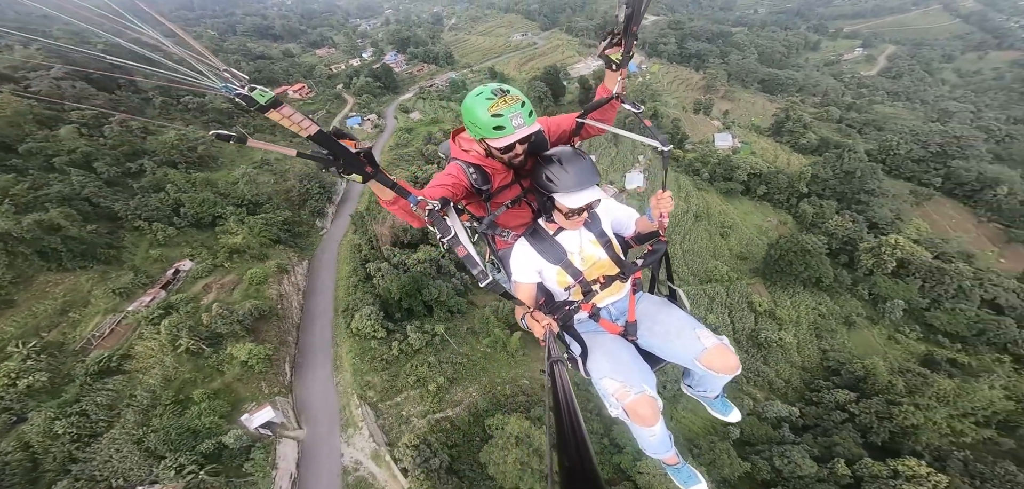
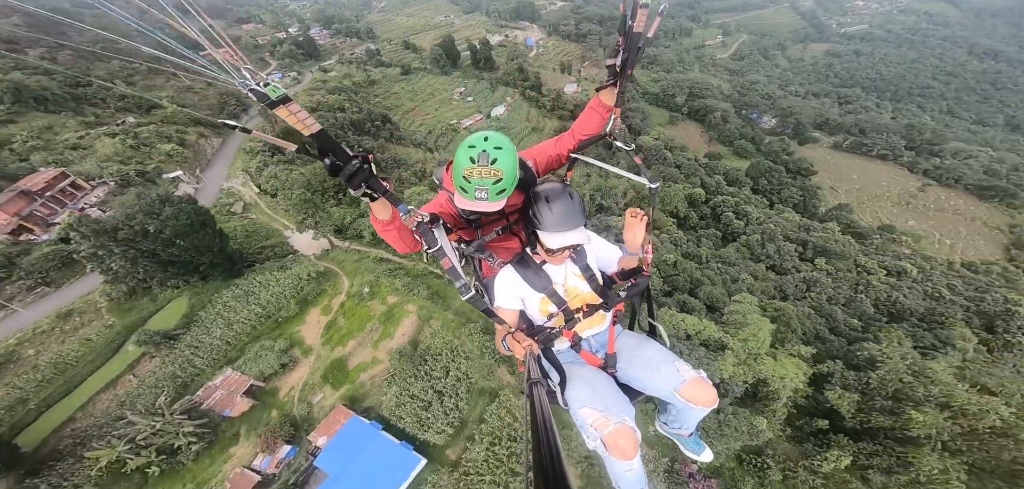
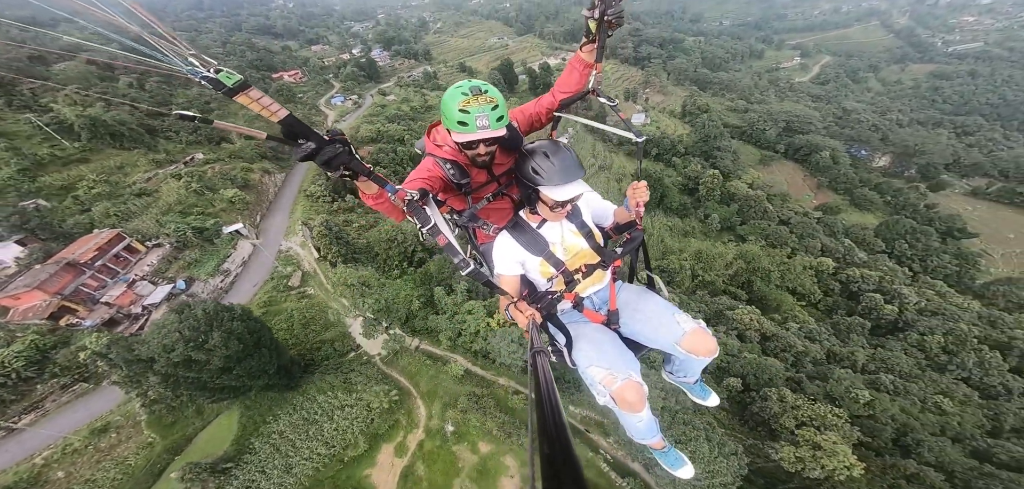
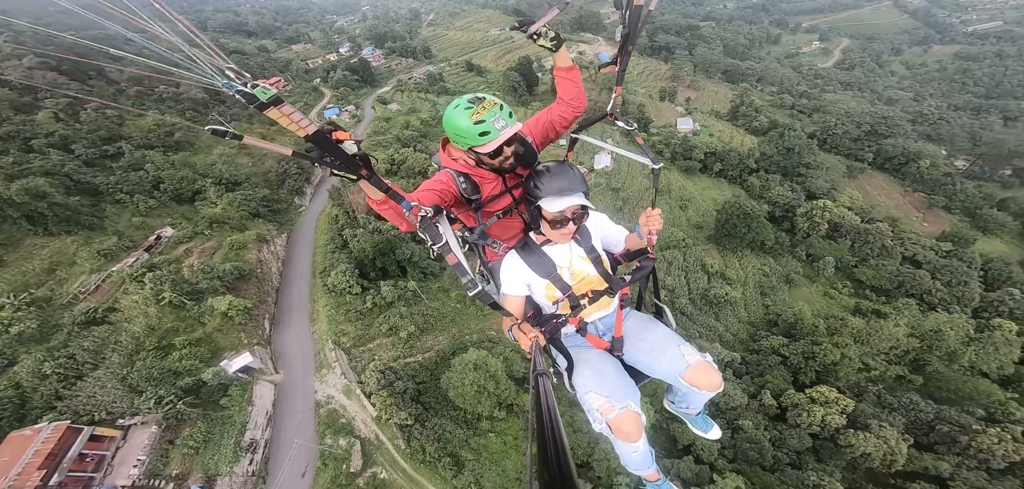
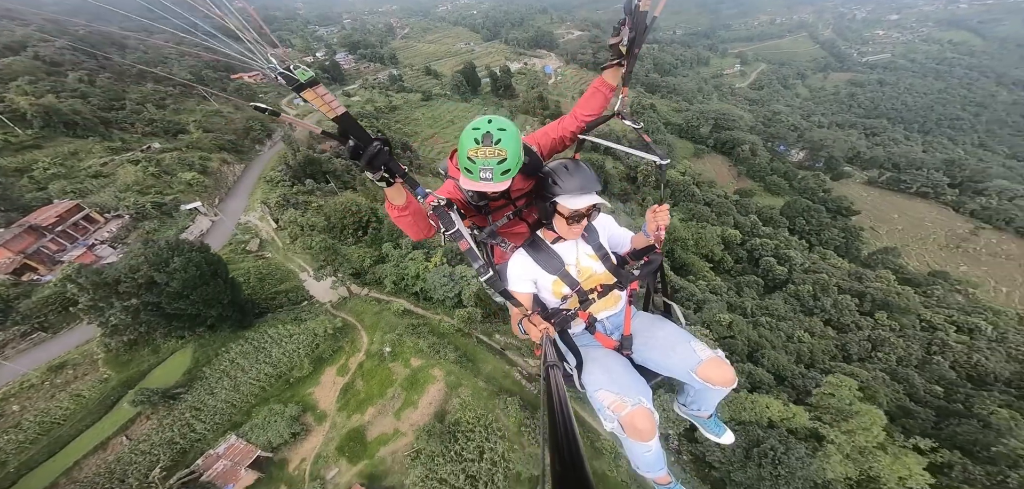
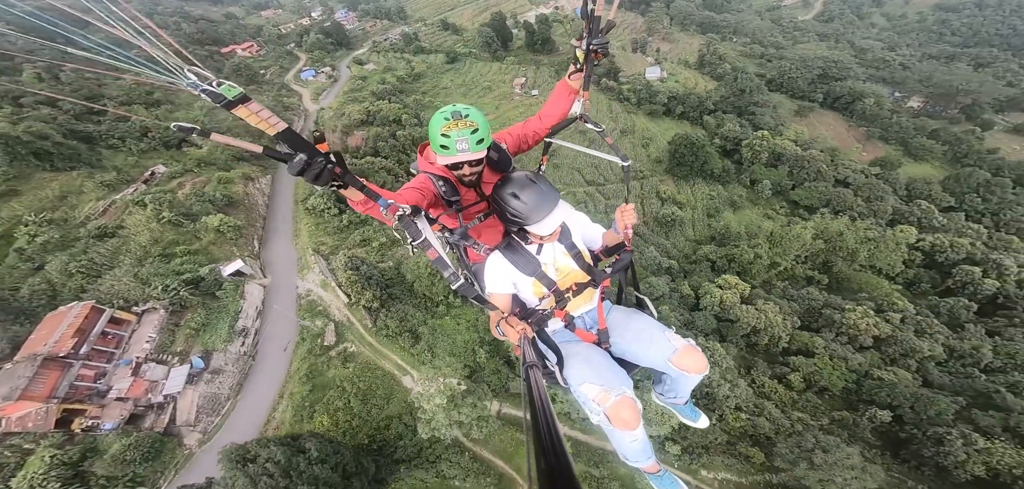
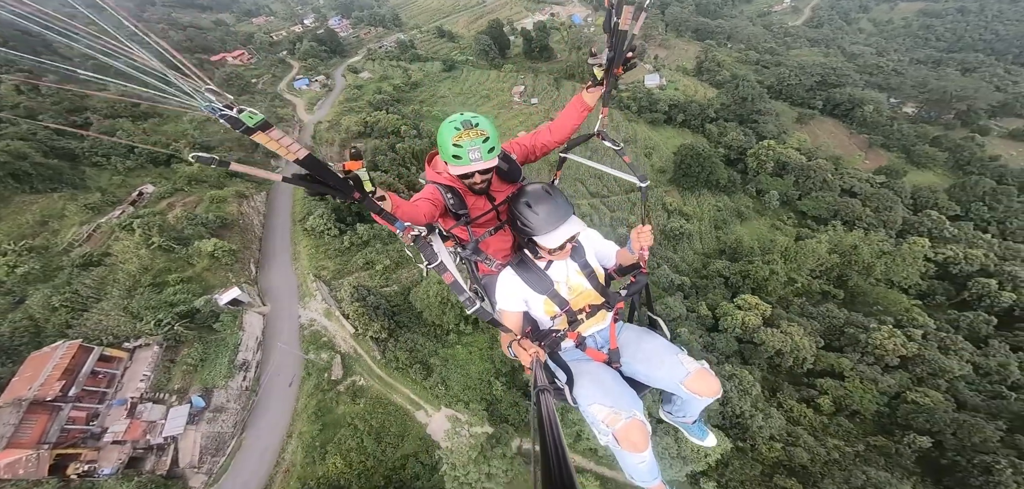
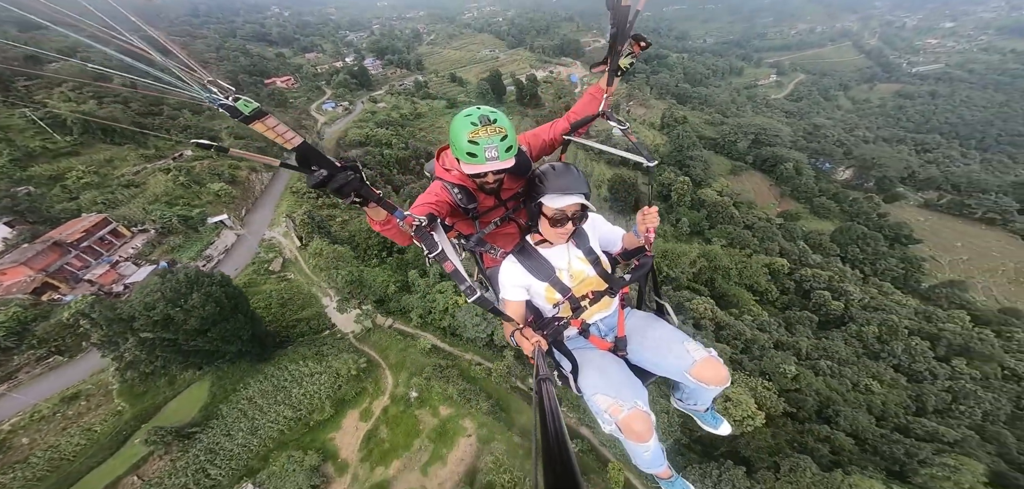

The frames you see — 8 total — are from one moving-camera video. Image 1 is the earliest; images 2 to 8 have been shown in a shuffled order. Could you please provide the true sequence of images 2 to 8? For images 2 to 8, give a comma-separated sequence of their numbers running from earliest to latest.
4, 7, 6, 3, 8, 5, 2
